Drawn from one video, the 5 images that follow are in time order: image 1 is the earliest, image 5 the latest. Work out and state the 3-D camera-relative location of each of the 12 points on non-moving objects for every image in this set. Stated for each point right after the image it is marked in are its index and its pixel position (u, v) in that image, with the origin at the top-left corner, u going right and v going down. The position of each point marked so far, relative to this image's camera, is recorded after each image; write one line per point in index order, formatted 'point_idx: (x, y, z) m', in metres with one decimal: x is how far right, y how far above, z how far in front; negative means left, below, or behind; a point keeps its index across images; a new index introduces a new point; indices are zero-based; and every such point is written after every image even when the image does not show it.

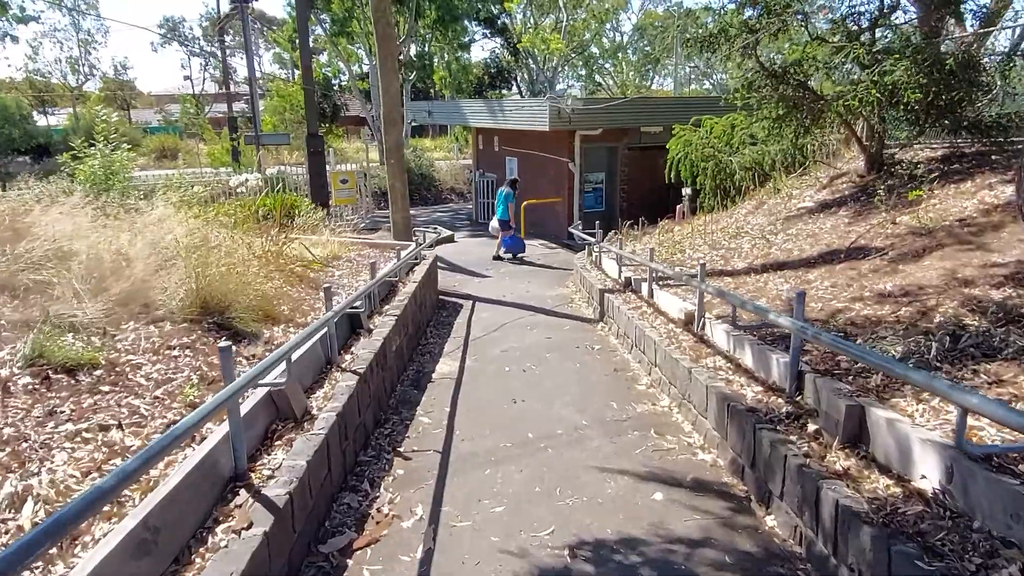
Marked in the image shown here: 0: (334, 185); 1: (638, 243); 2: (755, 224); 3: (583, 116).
0: (-4.2, +2.4, +18.0) m
1: (+1.8, +0.6, +10.6) m
2: (+2.9, +0.8, +8.9) m
3: (+1.4, +3.4, +15.0) m
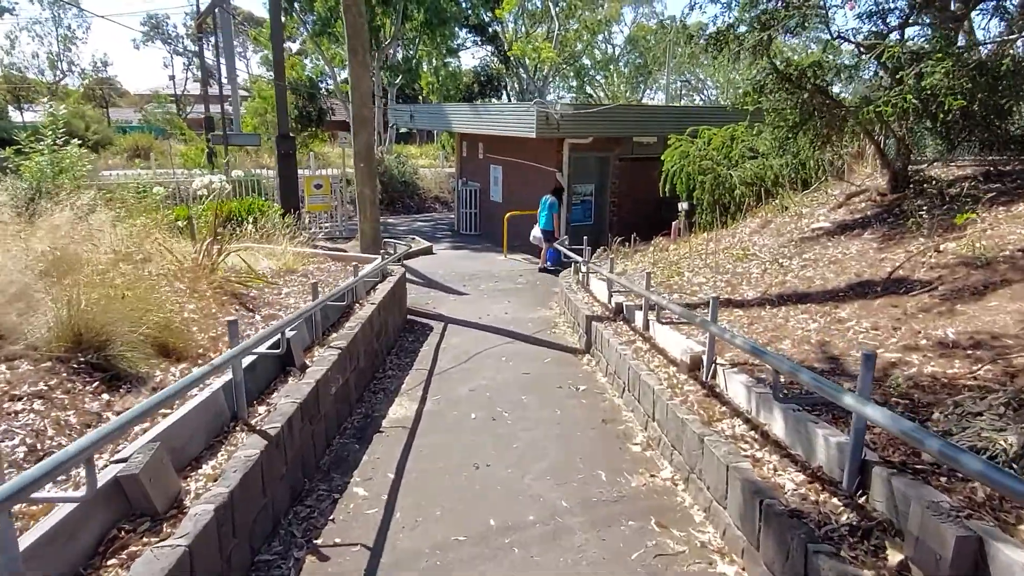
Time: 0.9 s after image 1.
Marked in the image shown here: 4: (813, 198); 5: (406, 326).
0: (-4.5, +2.2, +16.9) m
1: (+1.5, +0.3, +9.6) m
2: (+2.6, +0.5, +8.0) m
3: (+1.1, +3.0, +14.0) m
4: (+3.7, +1.1, +9.4) m
5: (-1.2, -0.4, +8.7) m
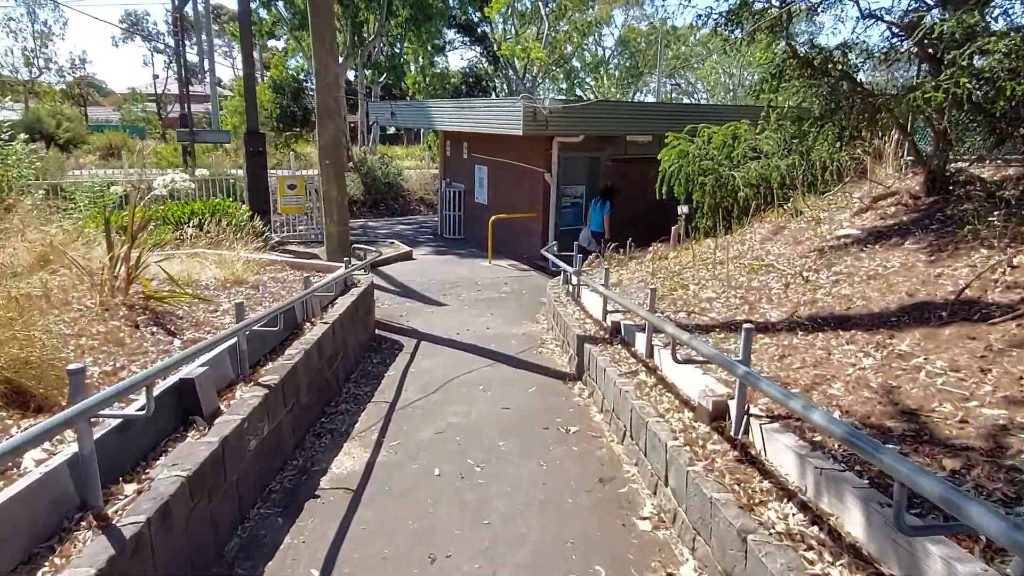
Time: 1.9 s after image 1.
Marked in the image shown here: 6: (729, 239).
0: (-4.8, +2.0, +15.8) m
1: (+1.3, +0.1, +8.6) m
2: (+2.5, +0.3, +7.0) m
3: (+0.8, +2.9, +13.0) m
4: (+3.5, +1.0, +8.4) m
5: (-1.4, -0.6, +7.6) m
6: (+2.5, +0.6, +8.9) m
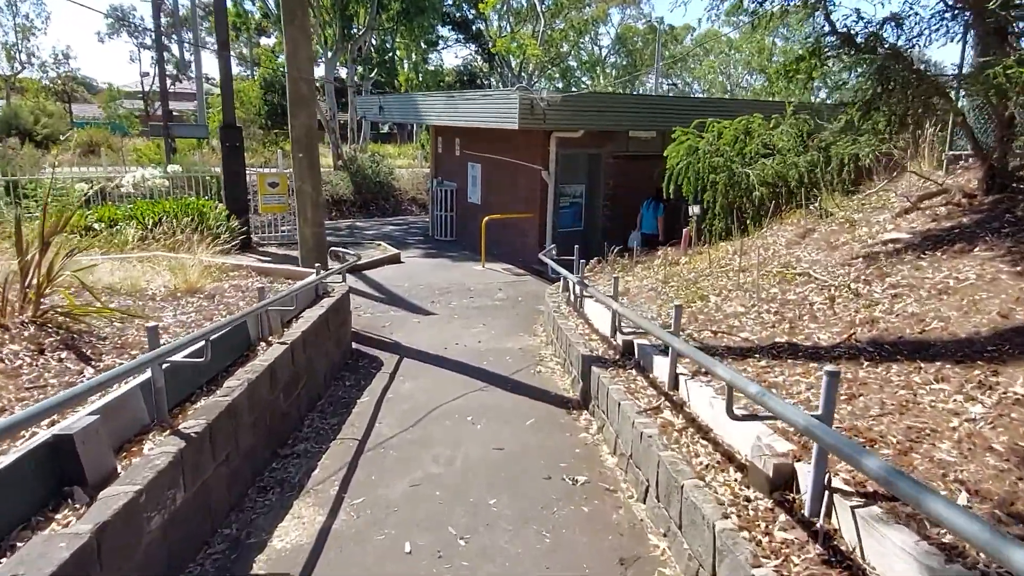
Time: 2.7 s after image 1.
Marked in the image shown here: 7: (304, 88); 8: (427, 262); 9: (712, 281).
0: (-4.9, +1.9, +14.8) m
1: (+1.2, 0.0, +7.7) m
2: (+2.4, +0.2, +6.1) m
3: (+0.8, +2.8, +12.1) m
4: (+3.5, +0.9, +7.5) m
5: (-1.5, -0.6, +6.7) m
6: (+2.5, +0.5, +8.0) m
7: (-2.2, +2.1, +8.0) m
8: (-1.5, +0.5, +13.9) m
9: (+1.8, +0.1, +6.7) m
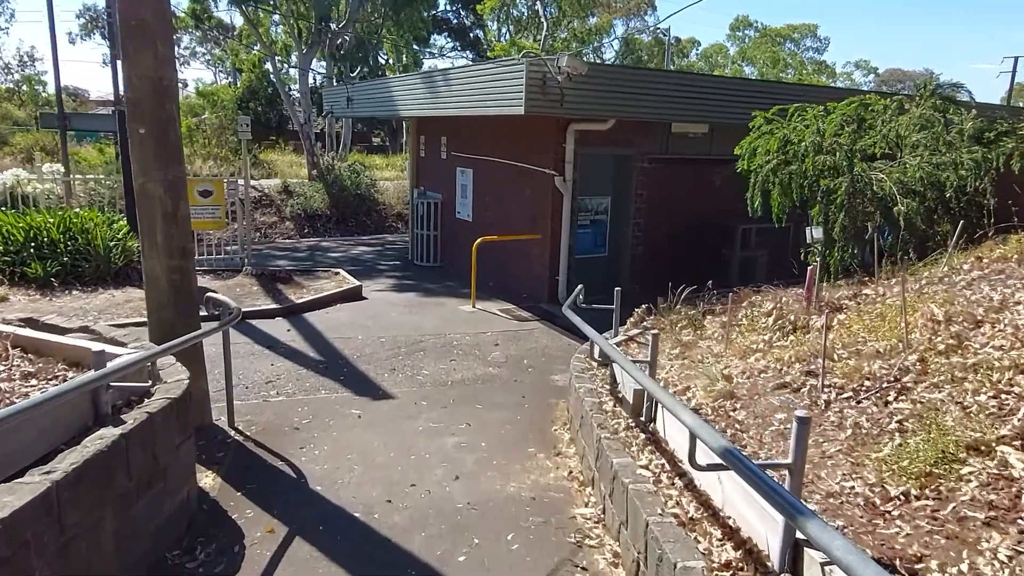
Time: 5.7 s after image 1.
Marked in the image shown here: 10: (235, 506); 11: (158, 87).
0: (-4.9, +1.3, +11.2) m
1: (+1.3, -0.5, +4.1) m
2: (+2.5, -0.3, +2.5) m
3: (+0.8, +2.2, +8.6) m
4: (+3.5, +0.3, +3.9) m
5: (-1.4, -1.1, +3.1) m
6: (+2.5, 0.0, +4.4) m
7: (-2.1, +1.6, +4.4) m
8: (-1.5, -0.1, +10.3) m
9: (+1.8, -0.4, +3.1) m
10: (-1.4, -1.1, +3.7) m
11: (-2.1, +1.2, +4.5) m
